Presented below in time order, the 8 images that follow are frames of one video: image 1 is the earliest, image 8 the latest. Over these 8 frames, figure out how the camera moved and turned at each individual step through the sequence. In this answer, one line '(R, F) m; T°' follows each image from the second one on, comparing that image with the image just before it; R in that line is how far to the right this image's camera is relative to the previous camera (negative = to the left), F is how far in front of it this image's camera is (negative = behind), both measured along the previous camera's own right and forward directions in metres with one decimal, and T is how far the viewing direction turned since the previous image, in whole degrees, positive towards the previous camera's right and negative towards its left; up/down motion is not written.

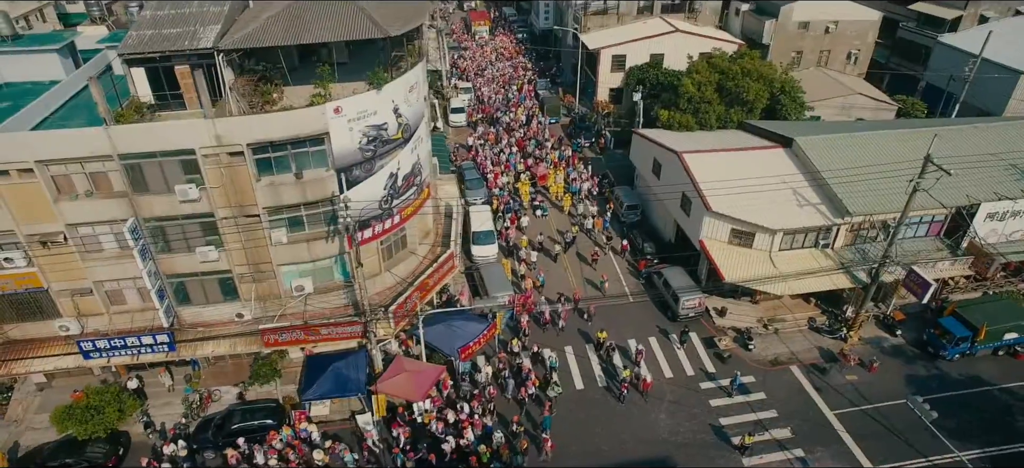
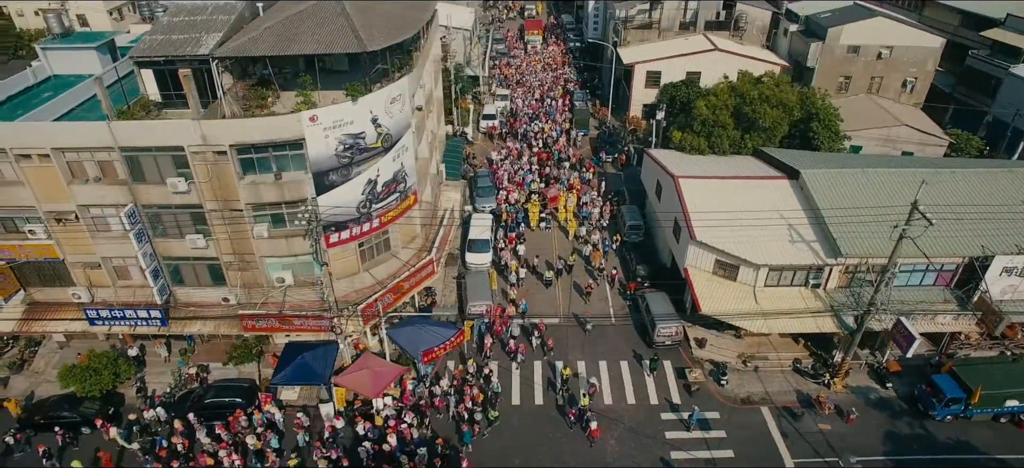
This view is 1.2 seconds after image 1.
(+4.9, -0.4) m; -7°
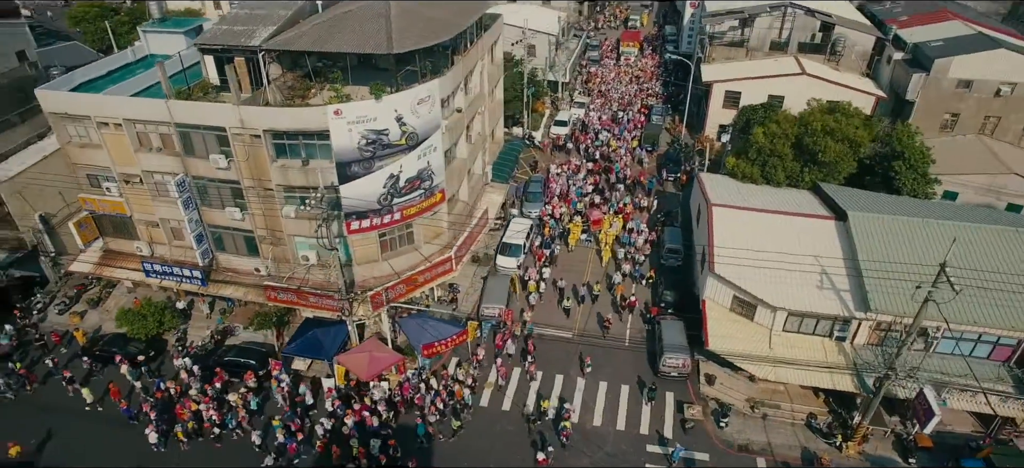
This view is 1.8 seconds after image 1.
(+4.8, +0.1) m; -11°
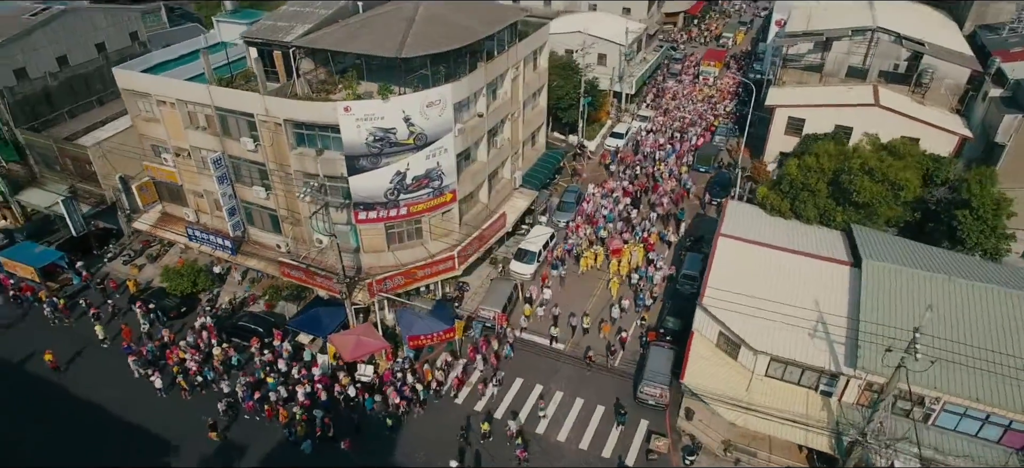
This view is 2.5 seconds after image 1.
(+5.5, 0.0) m; -10°
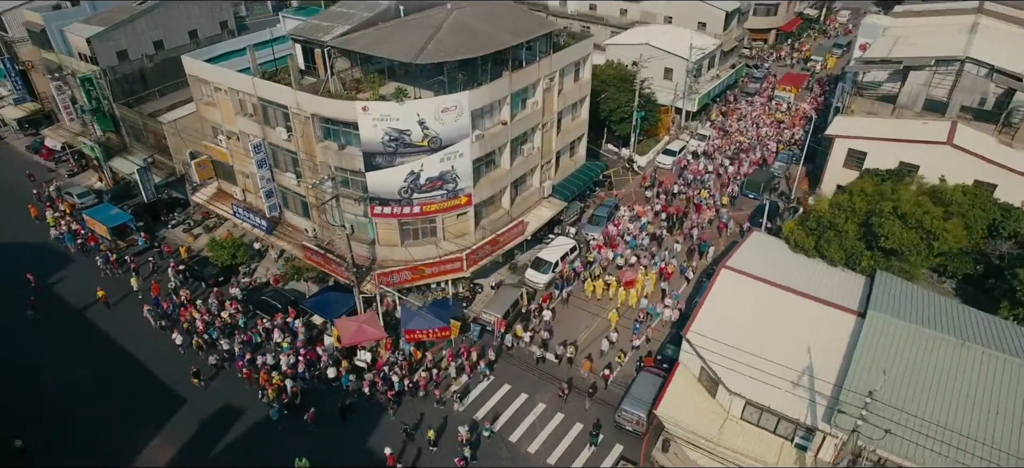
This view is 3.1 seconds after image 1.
(+4.8, -0.1) m; -9°
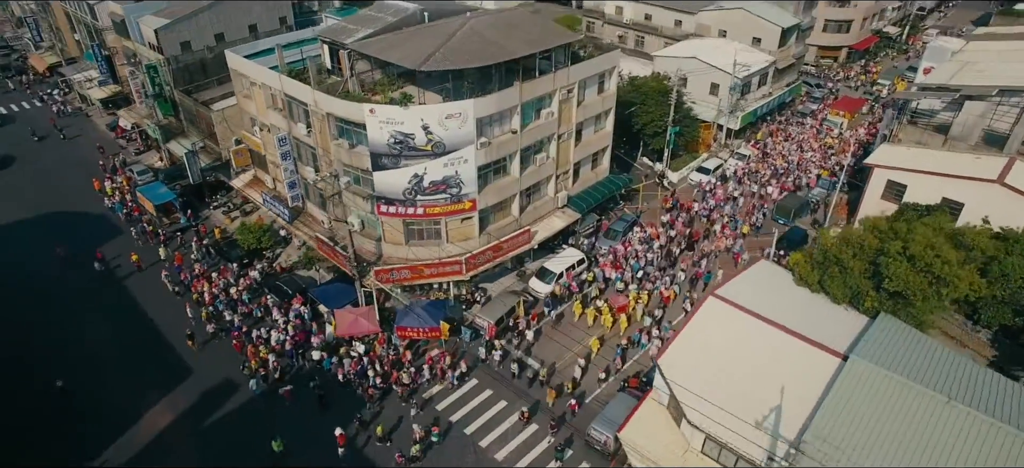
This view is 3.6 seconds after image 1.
(+4.1, -0.1) m; -7°
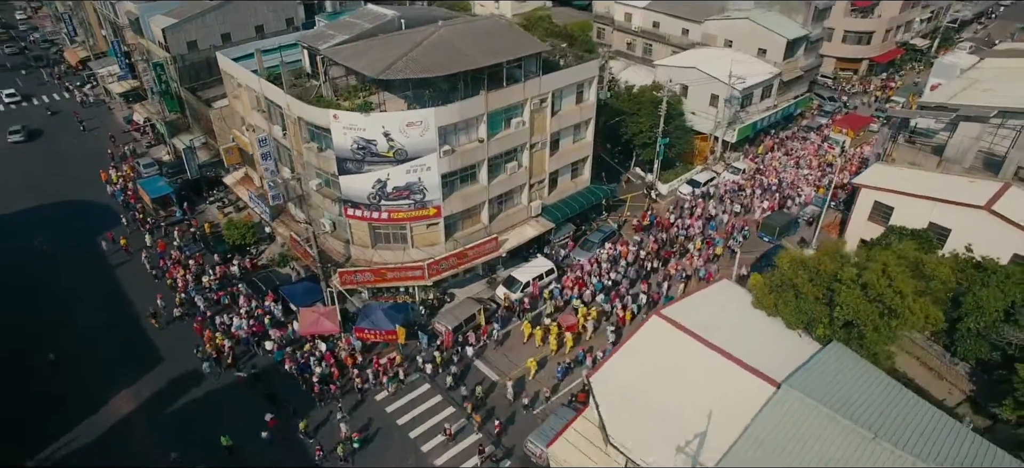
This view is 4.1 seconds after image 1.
(+4.4, 0.0) m; -4°
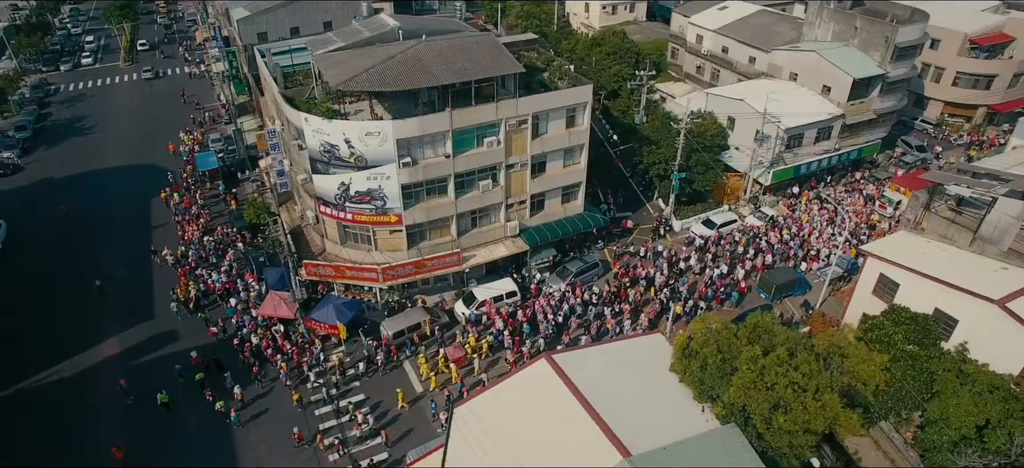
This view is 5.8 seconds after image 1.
(+10.1, +1.2) m; -12°
